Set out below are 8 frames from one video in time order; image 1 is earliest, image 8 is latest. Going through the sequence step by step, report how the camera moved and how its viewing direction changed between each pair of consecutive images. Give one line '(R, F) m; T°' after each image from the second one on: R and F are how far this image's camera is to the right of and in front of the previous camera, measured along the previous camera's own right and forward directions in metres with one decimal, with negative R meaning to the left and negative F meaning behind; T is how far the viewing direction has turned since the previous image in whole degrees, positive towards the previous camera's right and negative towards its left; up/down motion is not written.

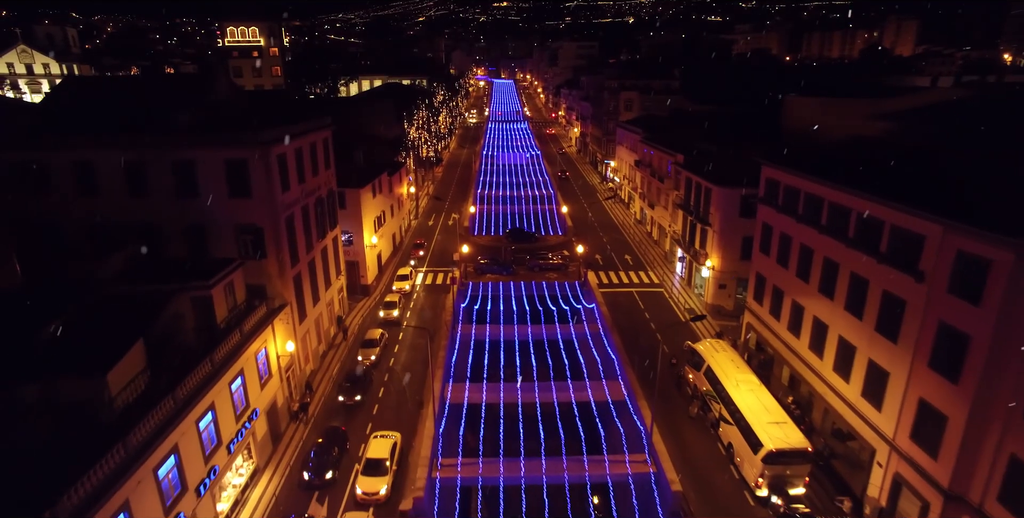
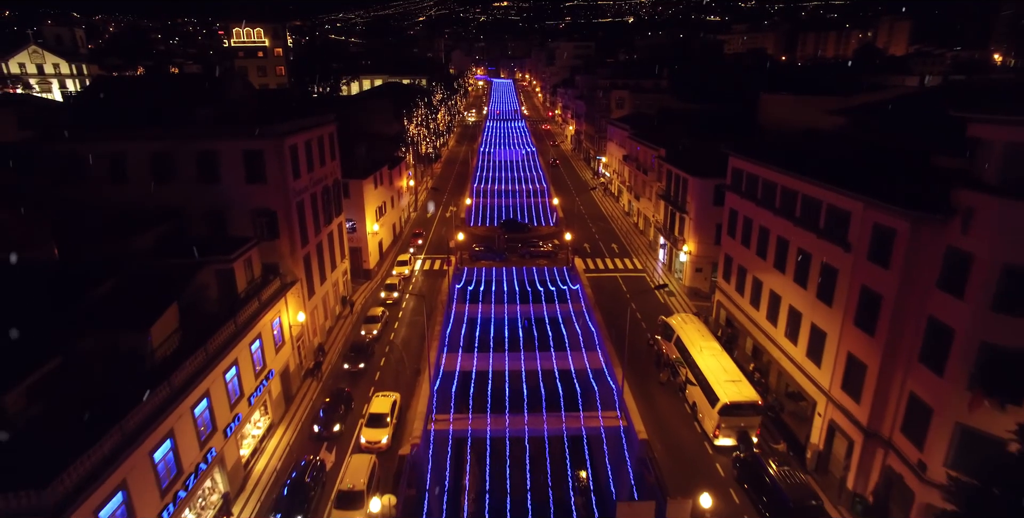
(+0.5, -2.7) m; 0°
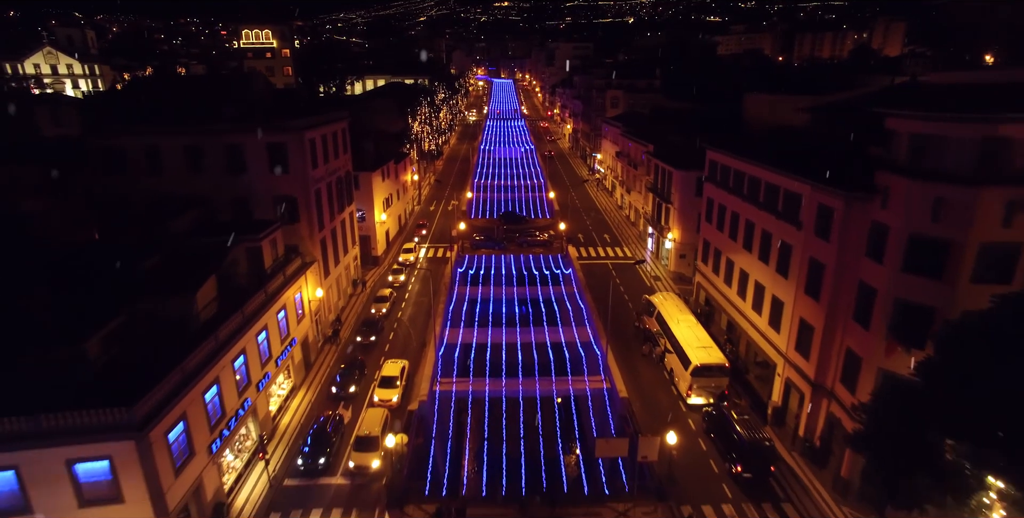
(+0.2, -3.0) m; 0°
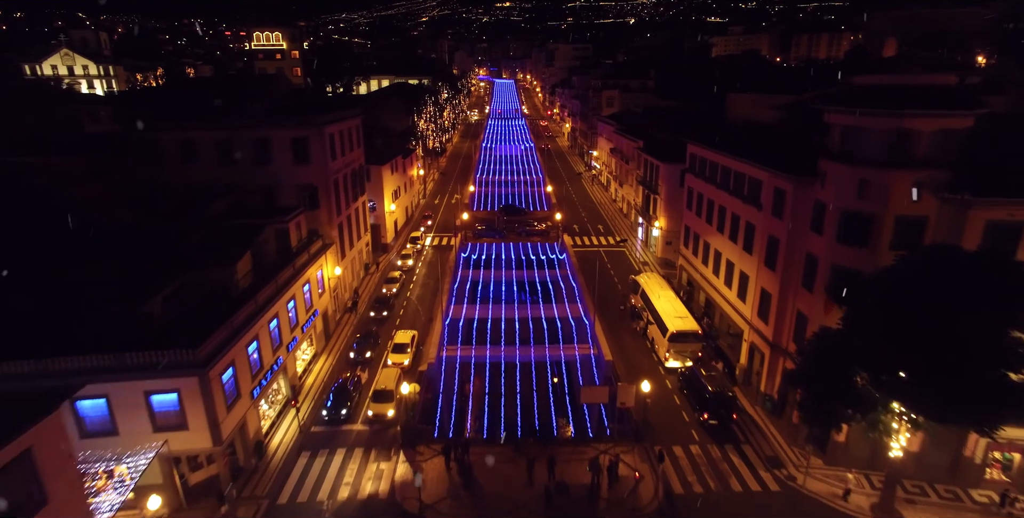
(+0.2, -3.3) m; 0°
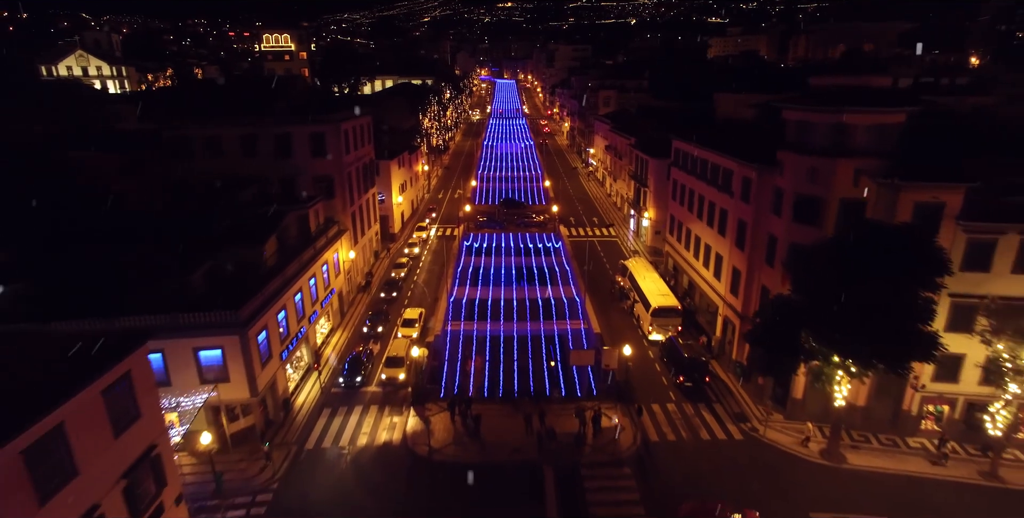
(+0.2, -3.1) m; 0°
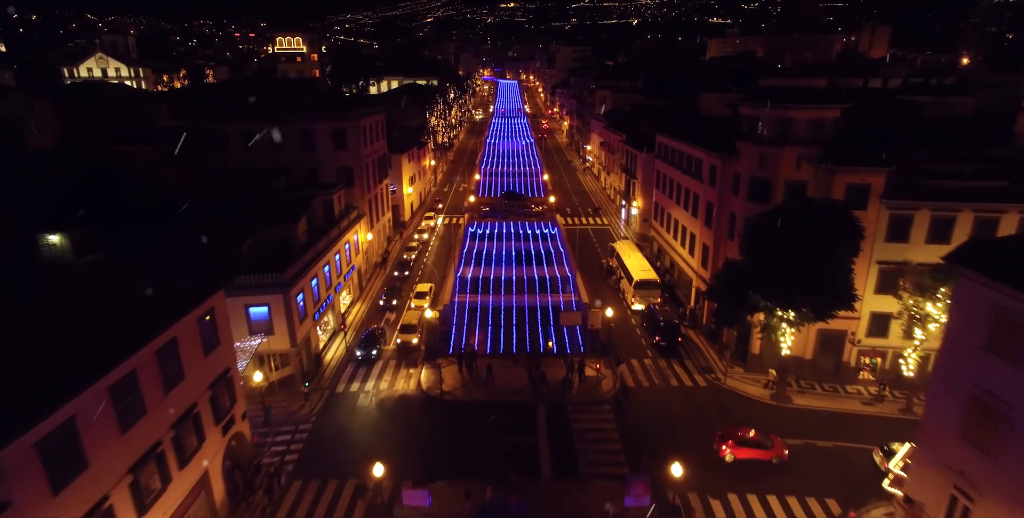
(+0.2, -4.4) m; 0°
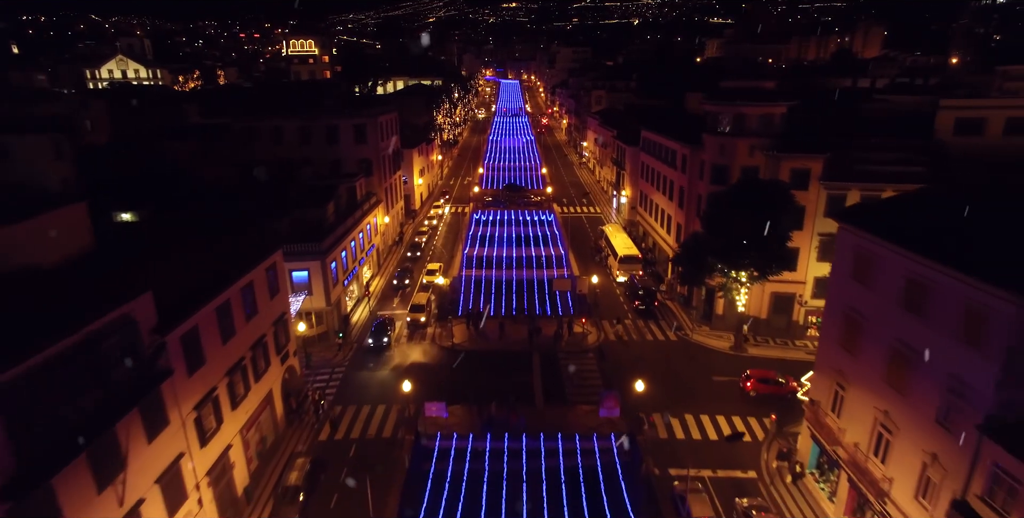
(+0.1, -5.2) m; 0°
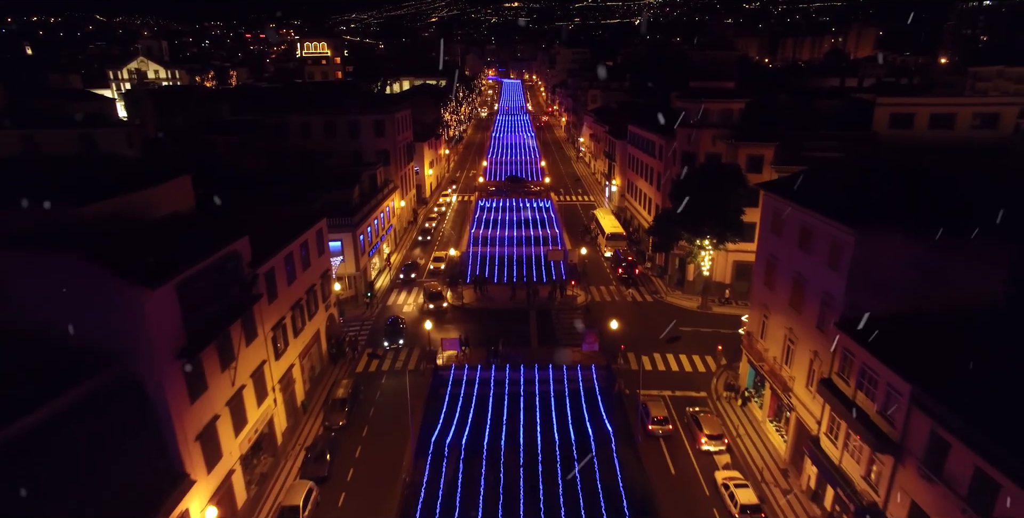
(+0.1, -5.9) m; 0°
